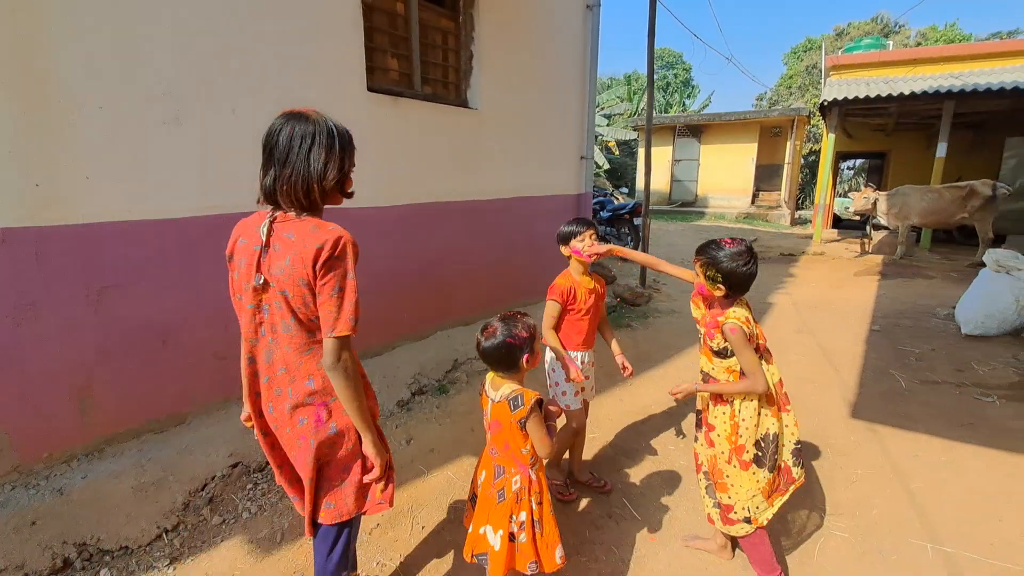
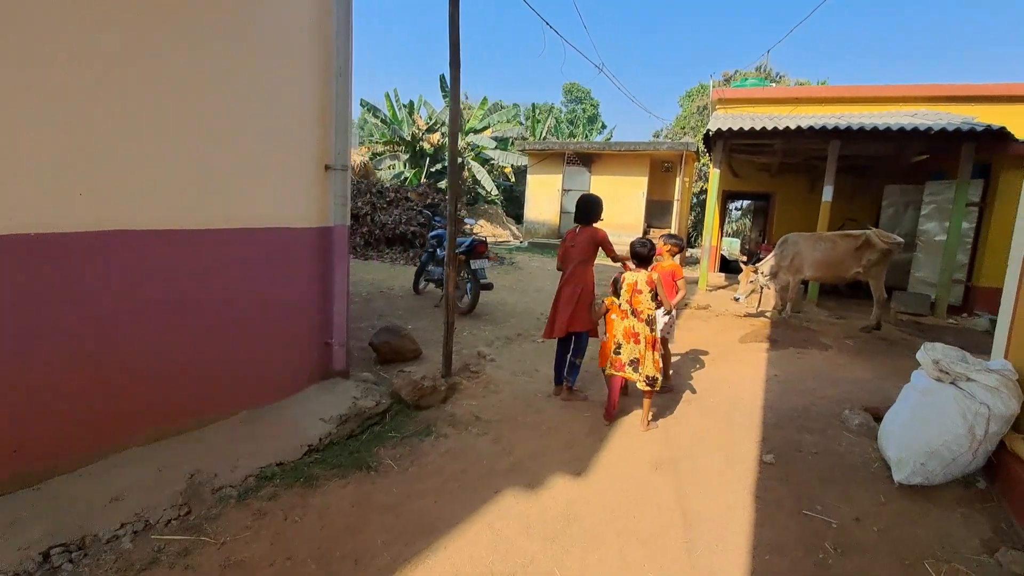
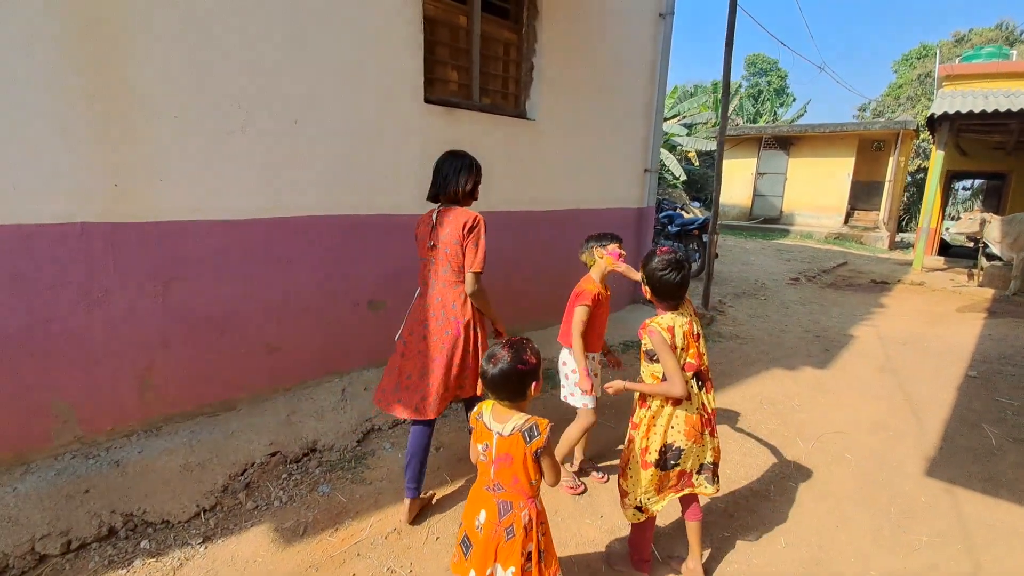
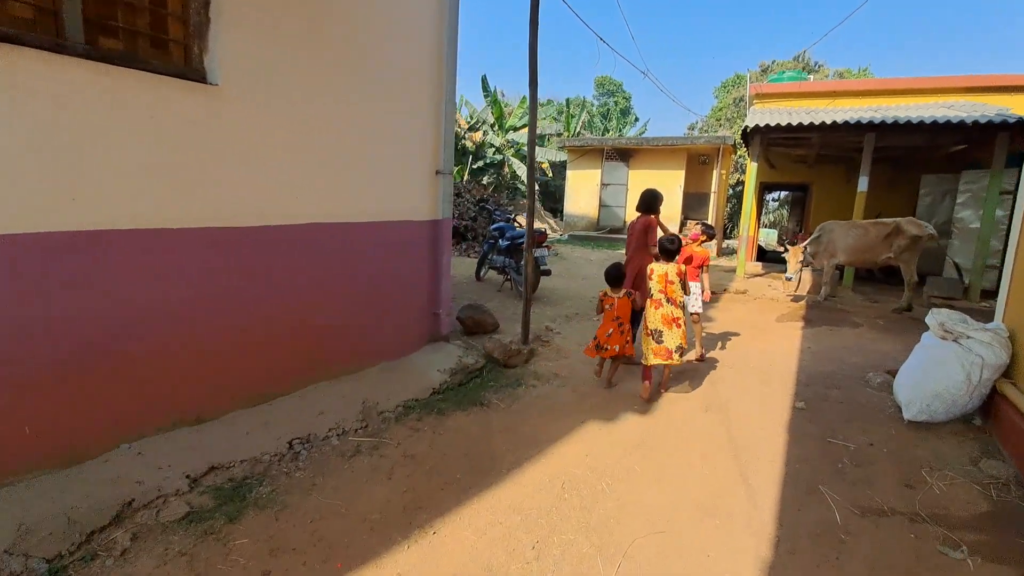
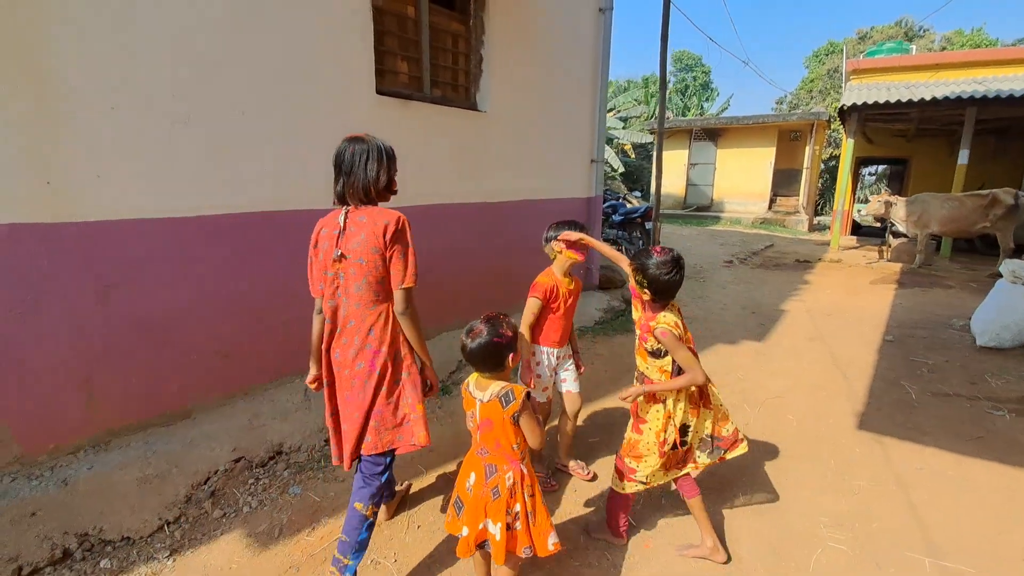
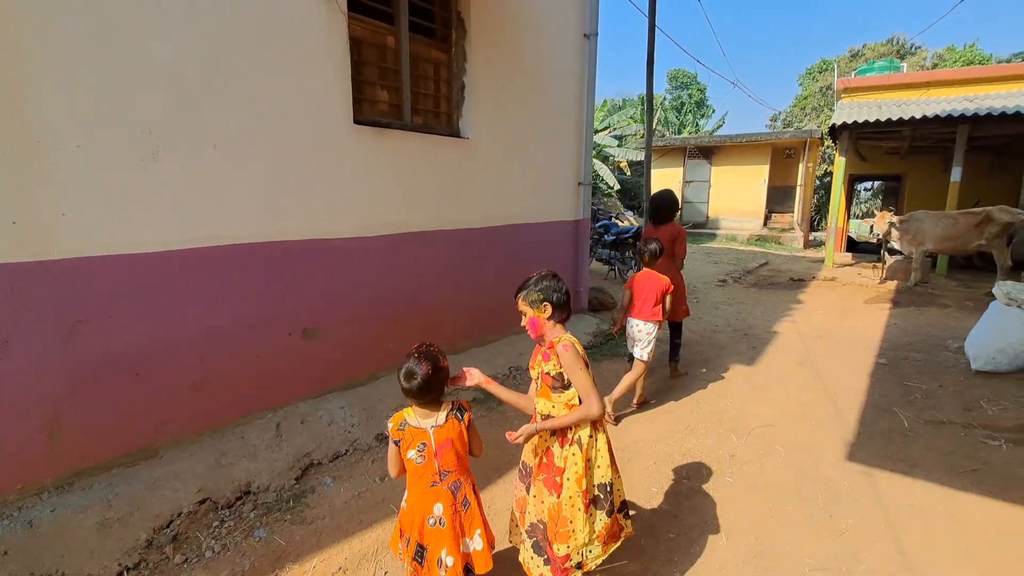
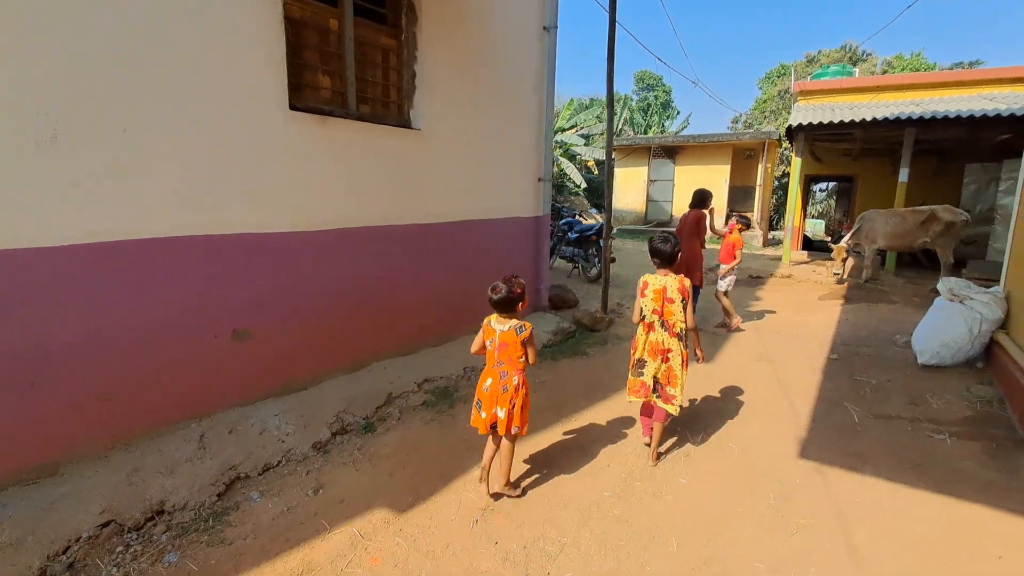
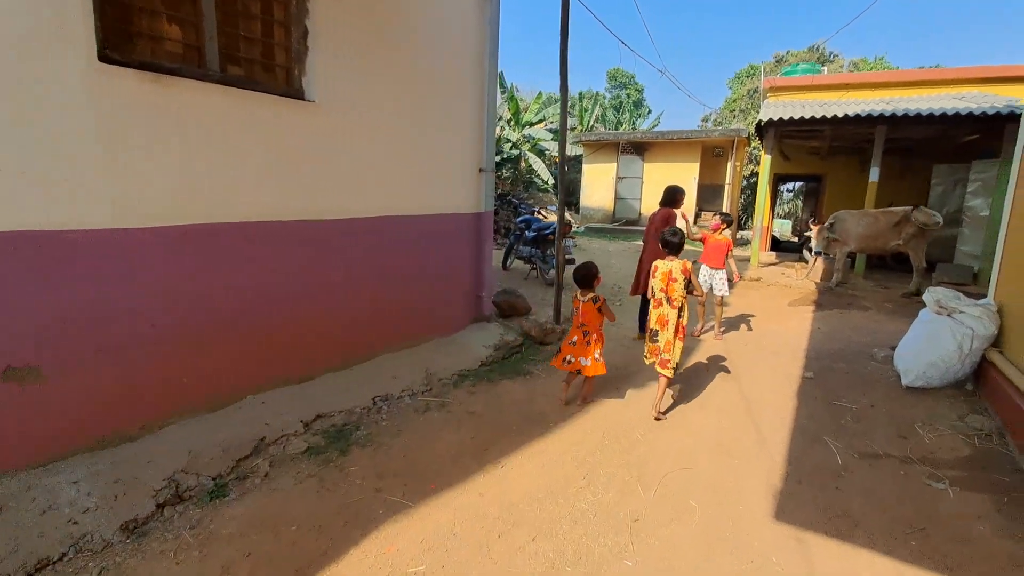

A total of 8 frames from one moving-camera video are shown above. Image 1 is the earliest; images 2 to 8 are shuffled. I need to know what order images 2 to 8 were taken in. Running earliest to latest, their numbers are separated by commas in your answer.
5, 3, 6, 7, 8, 4, 2
